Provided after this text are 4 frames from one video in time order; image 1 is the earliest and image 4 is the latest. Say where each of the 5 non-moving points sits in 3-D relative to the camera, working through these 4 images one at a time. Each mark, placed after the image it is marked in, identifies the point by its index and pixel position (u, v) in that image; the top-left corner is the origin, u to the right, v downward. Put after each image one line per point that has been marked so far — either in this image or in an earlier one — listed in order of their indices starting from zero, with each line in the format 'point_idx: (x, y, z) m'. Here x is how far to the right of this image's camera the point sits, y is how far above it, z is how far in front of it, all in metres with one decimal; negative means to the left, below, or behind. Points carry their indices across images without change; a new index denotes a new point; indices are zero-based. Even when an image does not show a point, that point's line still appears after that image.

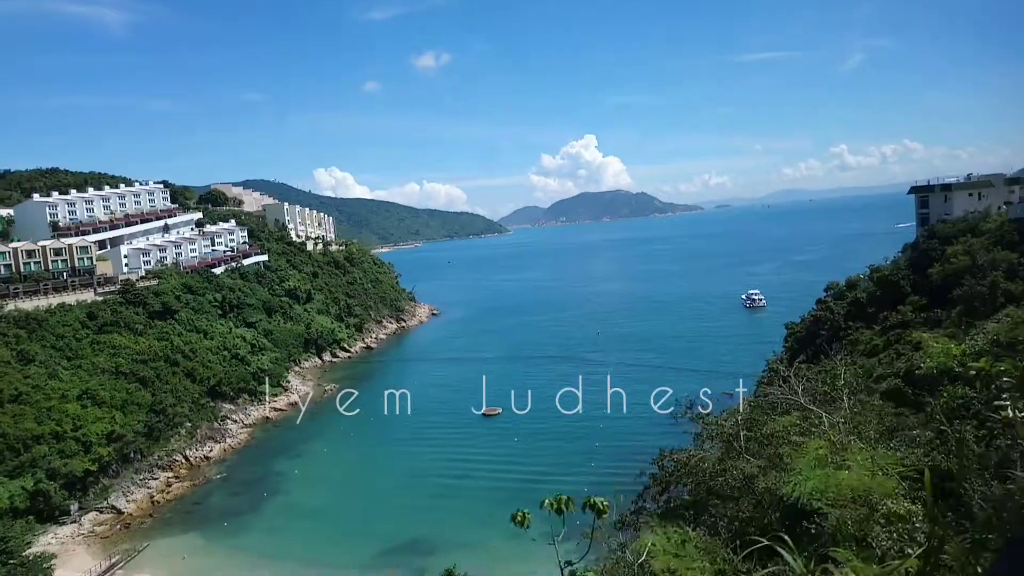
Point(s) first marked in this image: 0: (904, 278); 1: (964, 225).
0: (+10.5, +0.3, +18.3) m
1: (+11.7, +1.7, +17.8) m
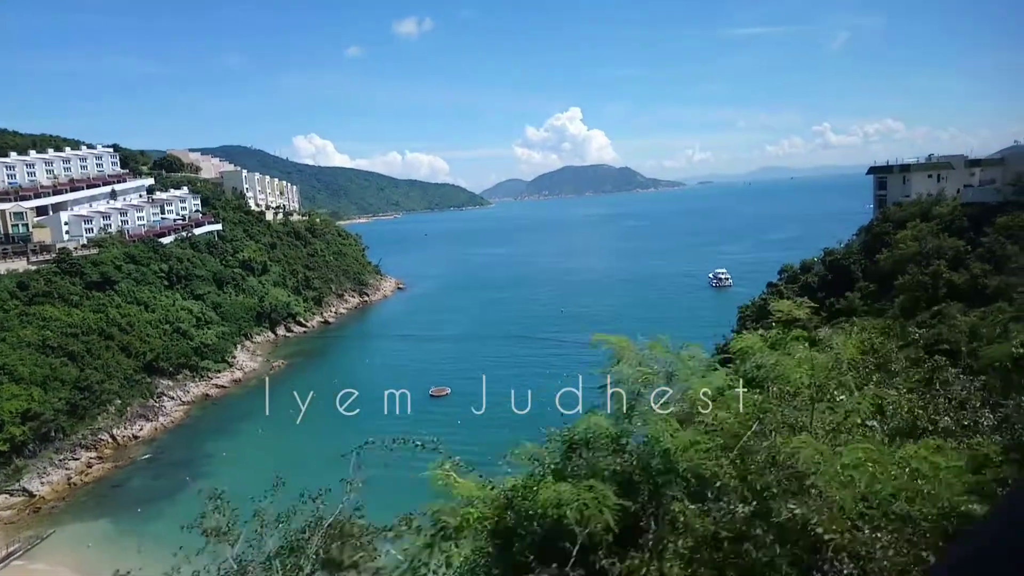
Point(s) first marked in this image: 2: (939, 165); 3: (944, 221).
0: (+8.8, +0.7, +17.5) m
1: (+10.1, +2.0, +17.0) m
2: (+12.1, +3.4, +19.4) m
3: (+9.7, +1.5, +15.5) m
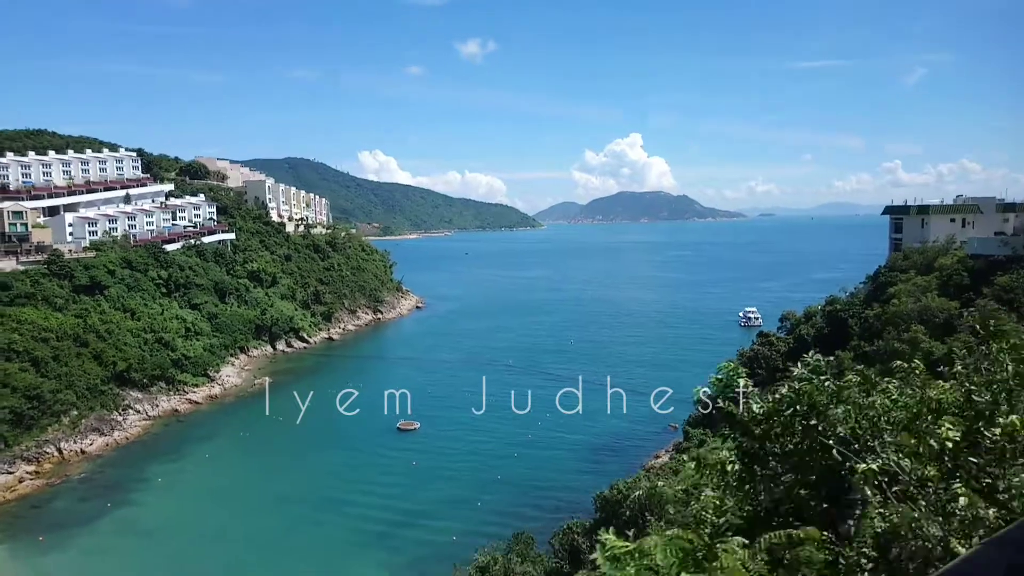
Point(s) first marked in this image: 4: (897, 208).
0: (+7.5, -0.6, +15.1) m
1: (+8.8, +0.7, +14.5) m
2: (+11.1, +1.9, +16.7) m
3: (+8.3, +0.3, +12.9) m
4: (+10.2, +2.2, +18.1) m
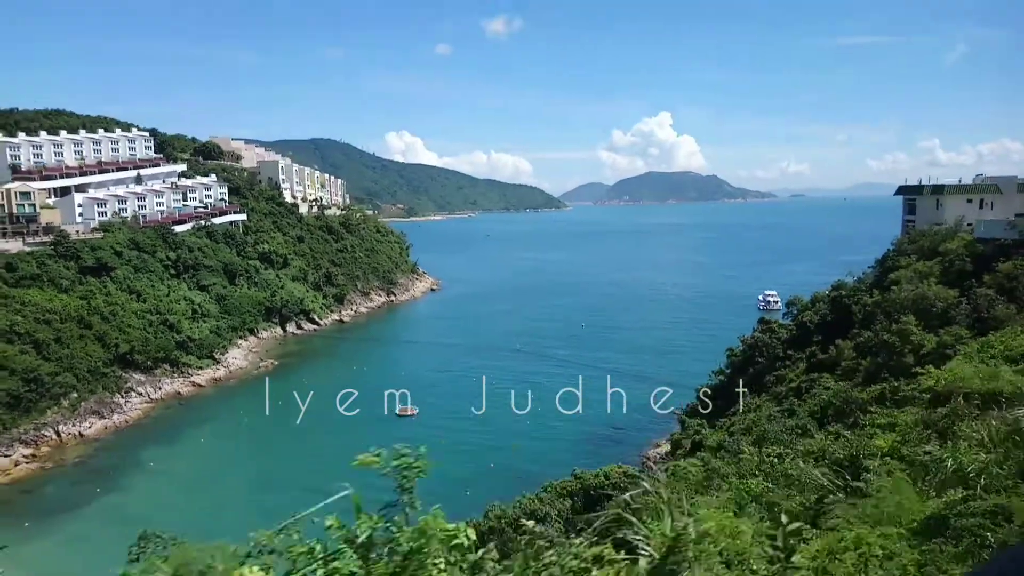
0: (+7.1, -0.3, +14.2) m
1: (+8.4, +1.0, +13.5) m
2: (+10.8, +2.3, +15.6) m
3: (+7.8, +0.5, +12.0) m
4: (+10.0, +2.5, +17.0) m
